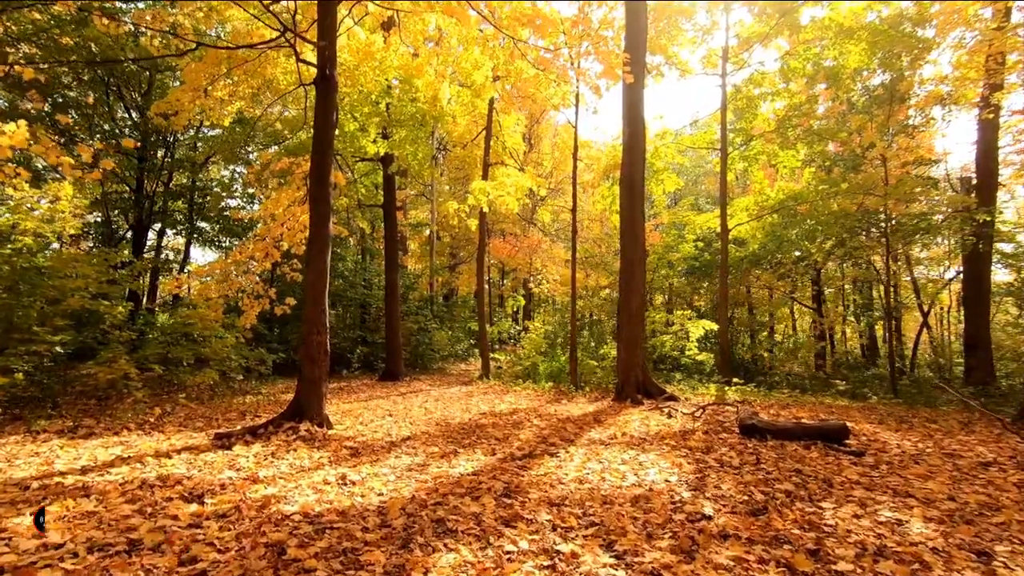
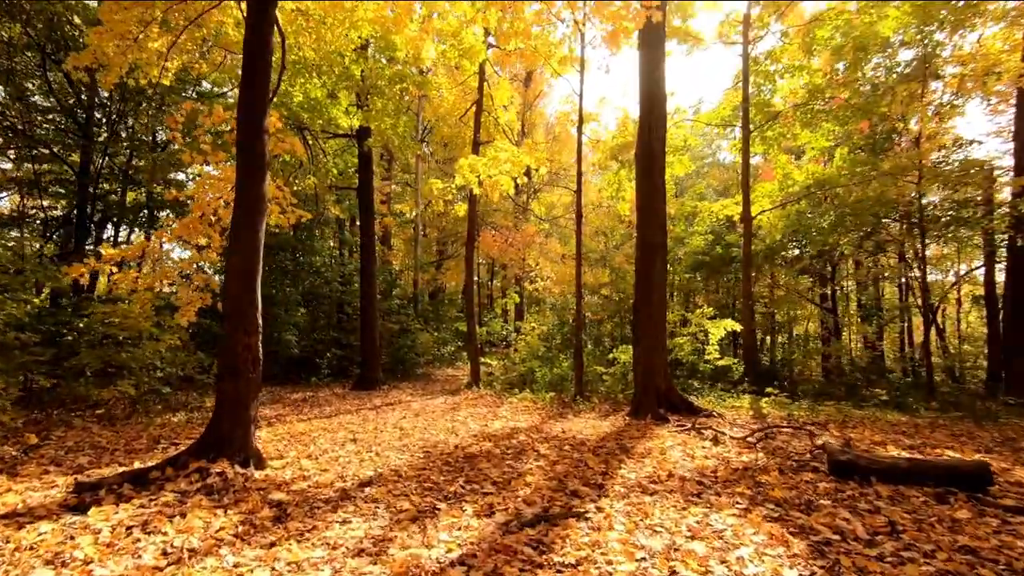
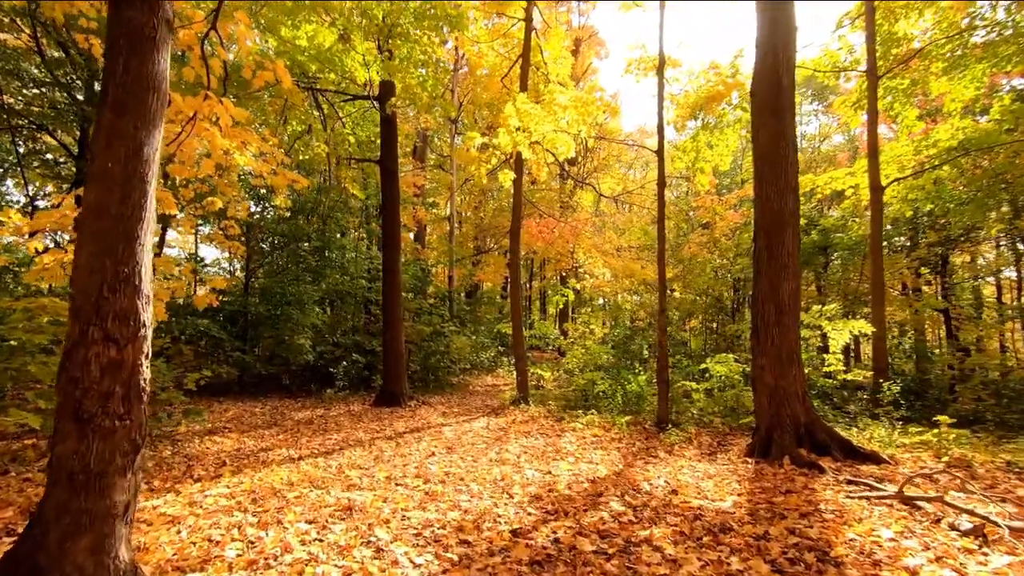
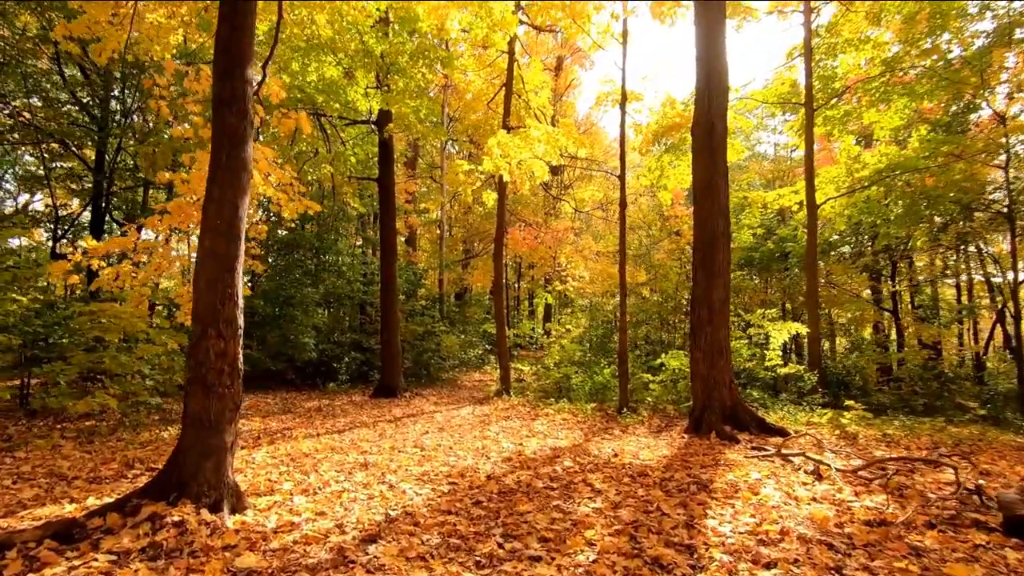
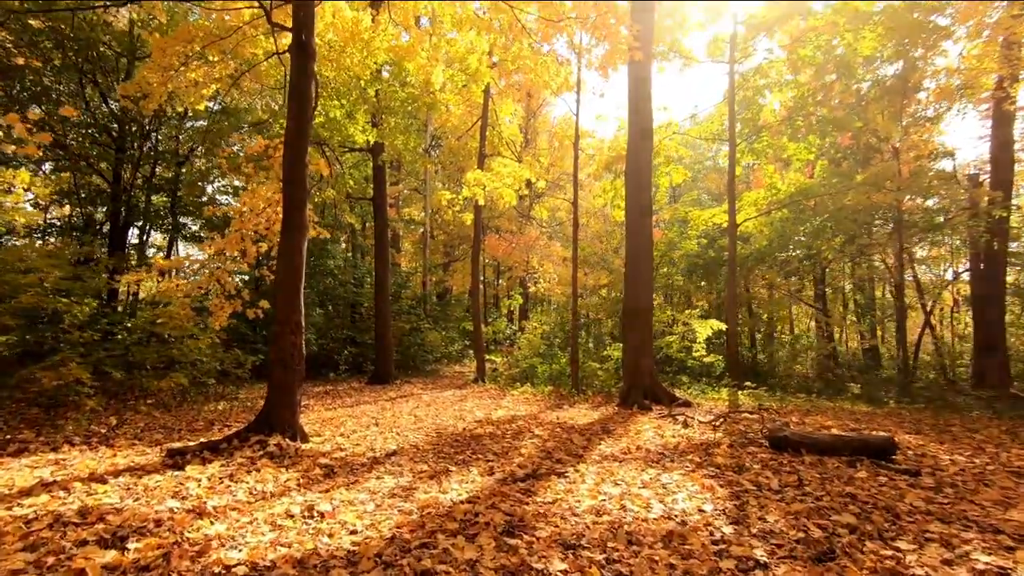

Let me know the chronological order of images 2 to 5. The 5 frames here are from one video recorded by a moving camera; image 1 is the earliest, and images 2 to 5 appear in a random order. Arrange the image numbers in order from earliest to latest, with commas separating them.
5, 2, 4, 3
